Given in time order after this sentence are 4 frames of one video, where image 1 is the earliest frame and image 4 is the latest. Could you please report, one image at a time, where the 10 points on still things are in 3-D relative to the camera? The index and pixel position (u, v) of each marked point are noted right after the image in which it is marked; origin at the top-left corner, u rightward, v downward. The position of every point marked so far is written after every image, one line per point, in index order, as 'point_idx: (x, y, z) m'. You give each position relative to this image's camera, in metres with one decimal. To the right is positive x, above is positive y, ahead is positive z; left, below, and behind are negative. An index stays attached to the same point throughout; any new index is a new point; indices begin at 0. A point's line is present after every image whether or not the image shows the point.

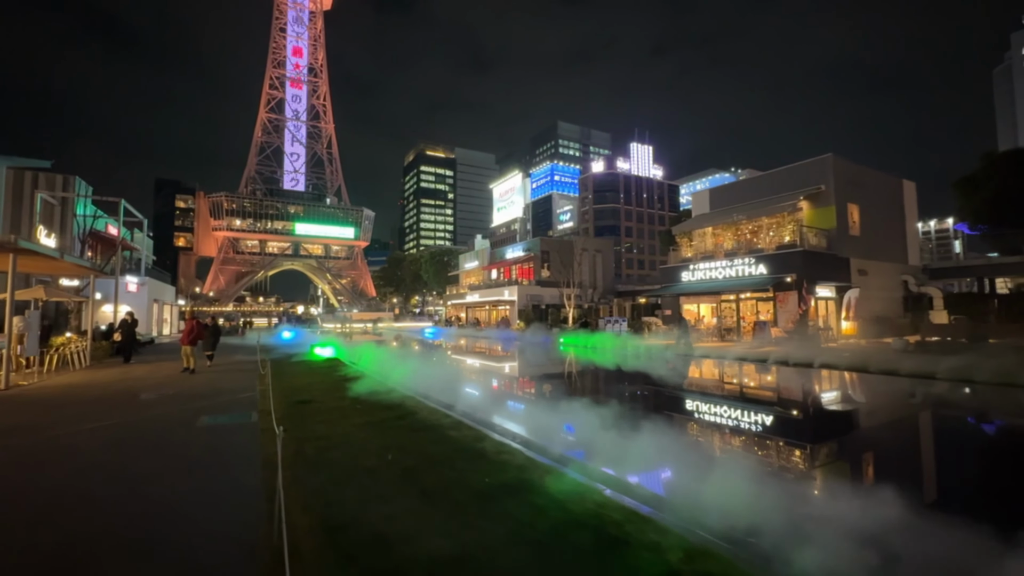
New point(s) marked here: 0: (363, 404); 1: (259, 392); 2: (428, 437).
0: (-2.1, -1.7, +7.2) m
1: (-4.4, -1.8, +8.9) m
2: (-0.9, -1.6, +5.5) m
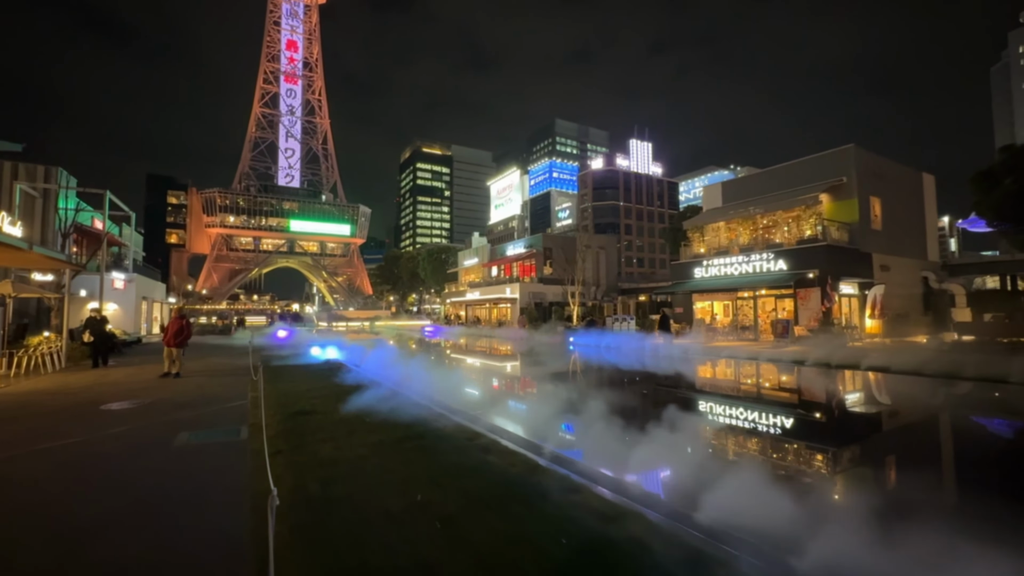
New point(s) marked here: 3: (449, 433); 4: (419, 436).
0: (-1.7, -1.5, +6.1) m
1: (-4.0, -1.7, +7.7) m
2: (-0.4, -1.5, +4.4) m
3: (-0.7, -1.5, +5.3) m
4: (-0.9, -1.5, +5.2) m
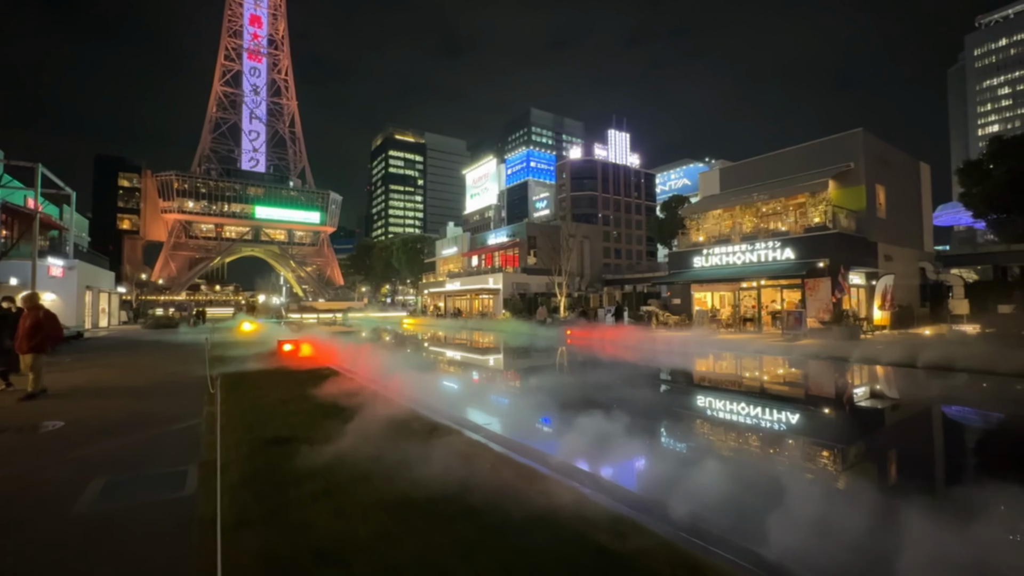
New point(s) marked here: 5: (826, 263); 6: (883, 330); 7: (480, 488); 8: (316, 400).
0: (-1.1, -1.4, +4.3) m
1: (-3.5, -1.5, +5.8) m
2: (+0.2, -1.4, +2.6) m
3: (-0.1, -1.3, +3.5) m
4: (-0.3, -1.4, +3.4) m
5: (+11.9, +1.0, +19.5) m
6: (+14.3, -1.6, +19.8) m
7: (-0.2, -1.4, +3.5) m
8: (-2.4, -1.4, +6.5) m
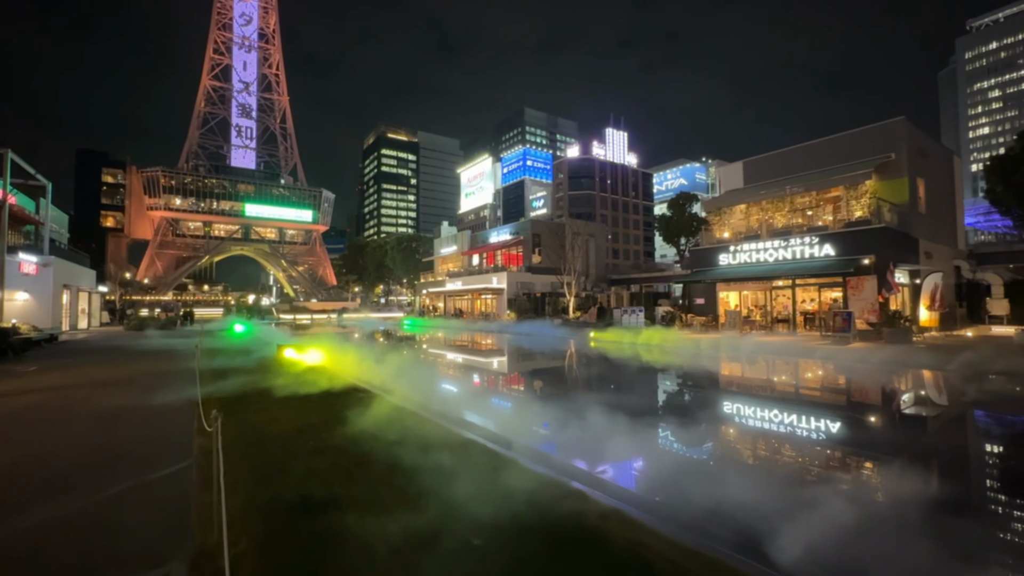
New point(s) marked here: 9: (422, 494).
0: (-0.1, -1.3, +2.7) m
1: (-2.5, -1.4, +4.1) m
2: (+1.3, -1.3, +1.0) m
3: (+1.0, -1.3, +1.9) m
4: (+0.7, -1.3, +1.8) m
5: (+12.6, +1.0, +18.1) m
6: (+15.0, -1.6, +18.5) m
7: (+0.8, -1.3, +1.9) m
8: (-1.5, -1.3, +4.9) m
9: (-0.5, -1.3, +3.5) m
